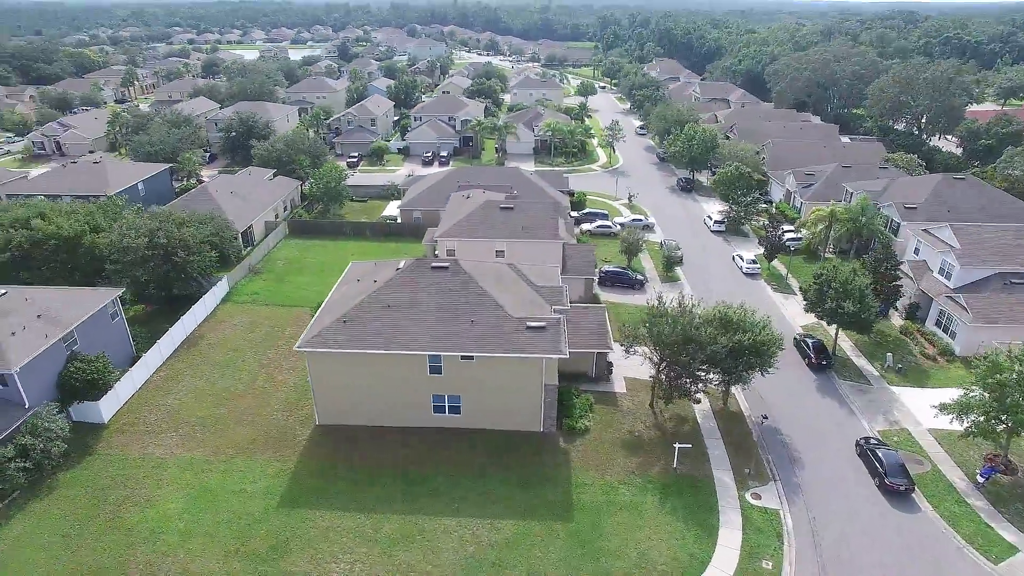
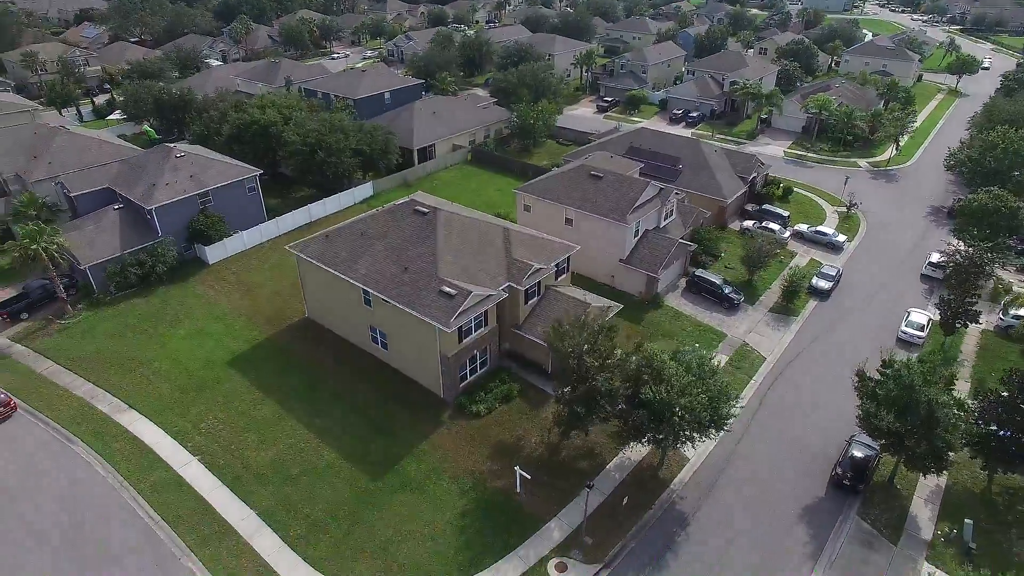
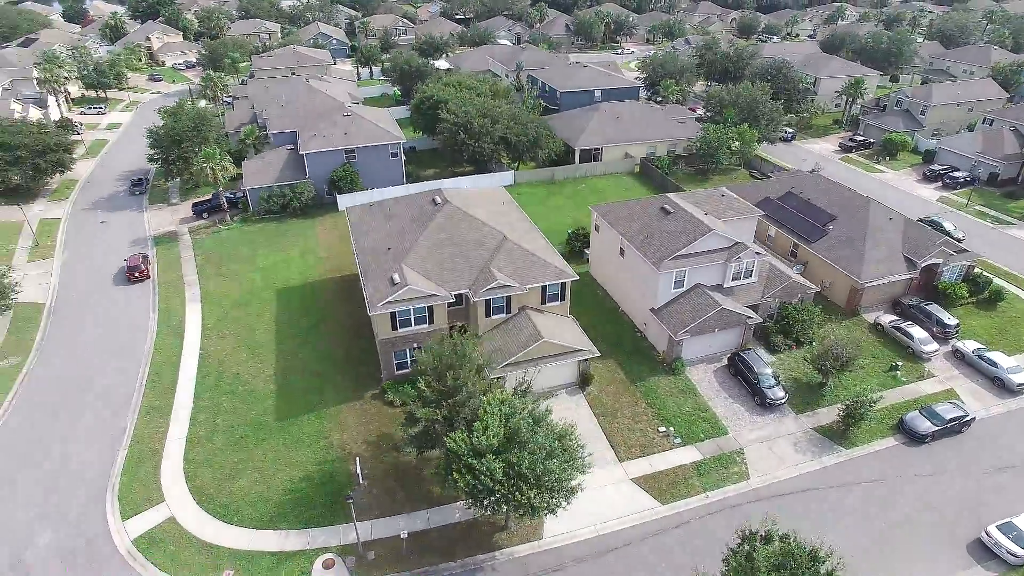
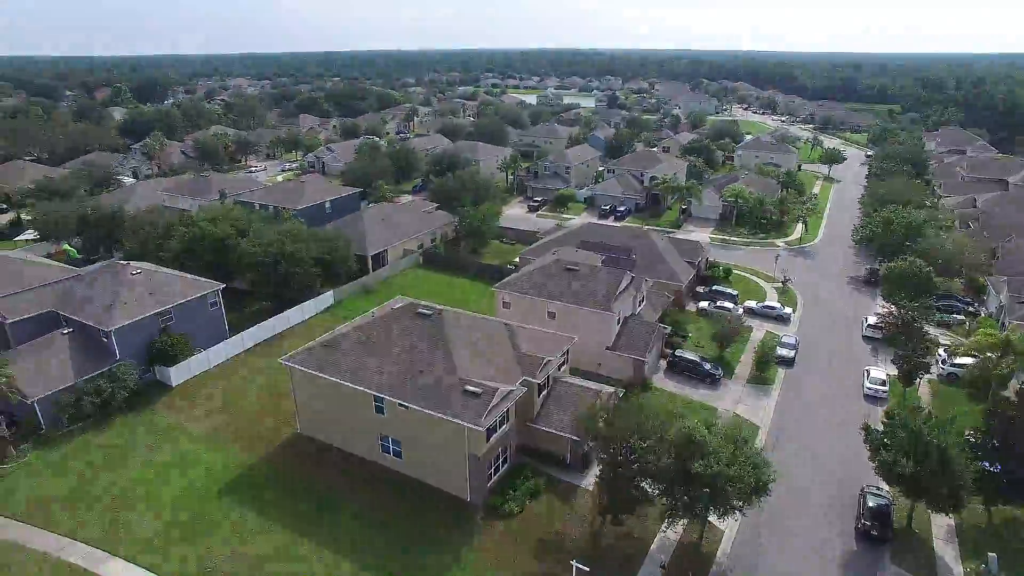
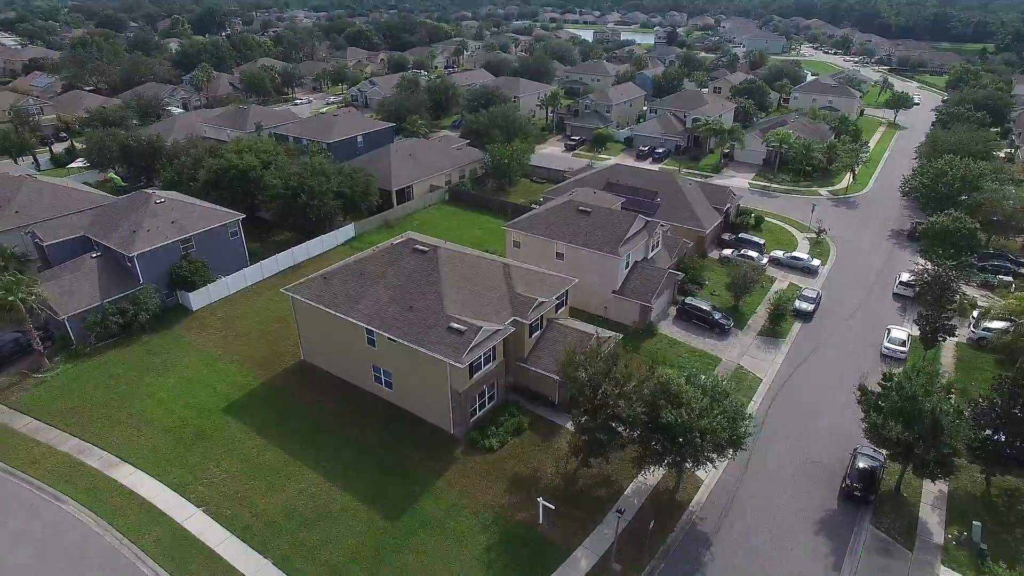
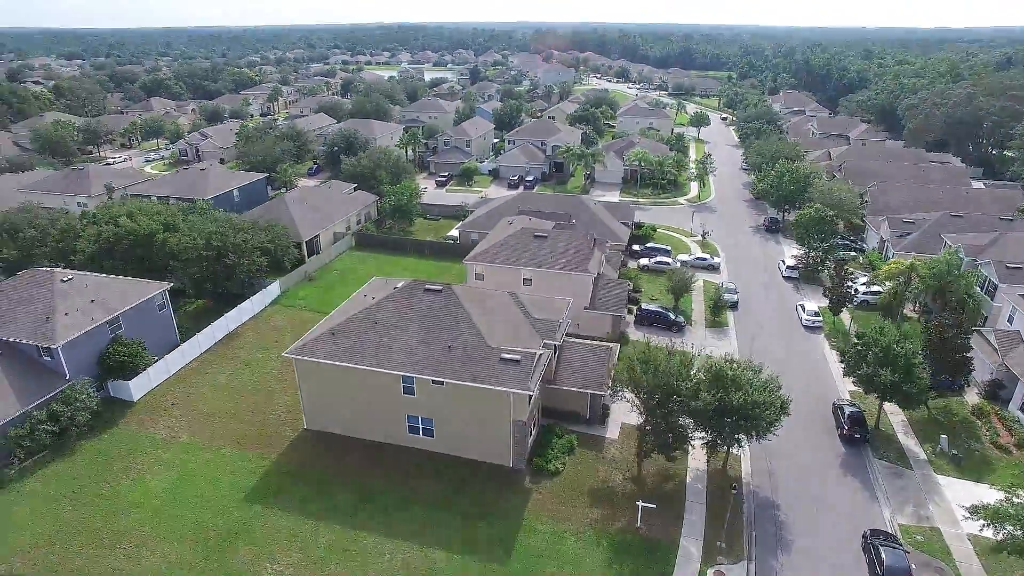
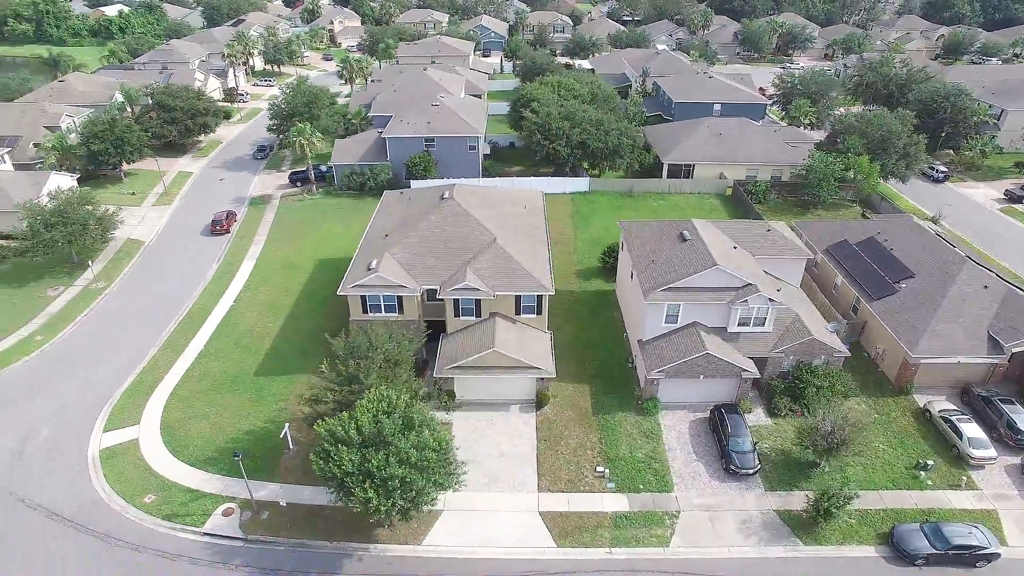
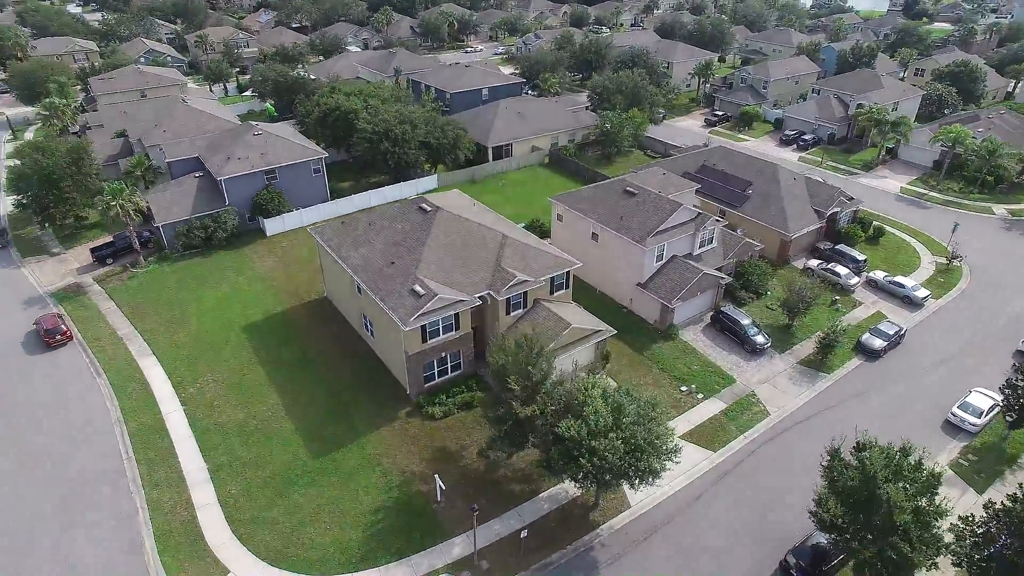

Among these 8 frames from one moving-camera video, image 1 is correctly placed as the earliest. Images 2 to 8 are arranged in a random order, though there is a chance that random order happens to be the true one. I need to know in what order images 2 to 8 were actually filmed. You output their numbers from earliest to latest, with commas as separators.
6, 4, 5, 2, 8, 3, 7
